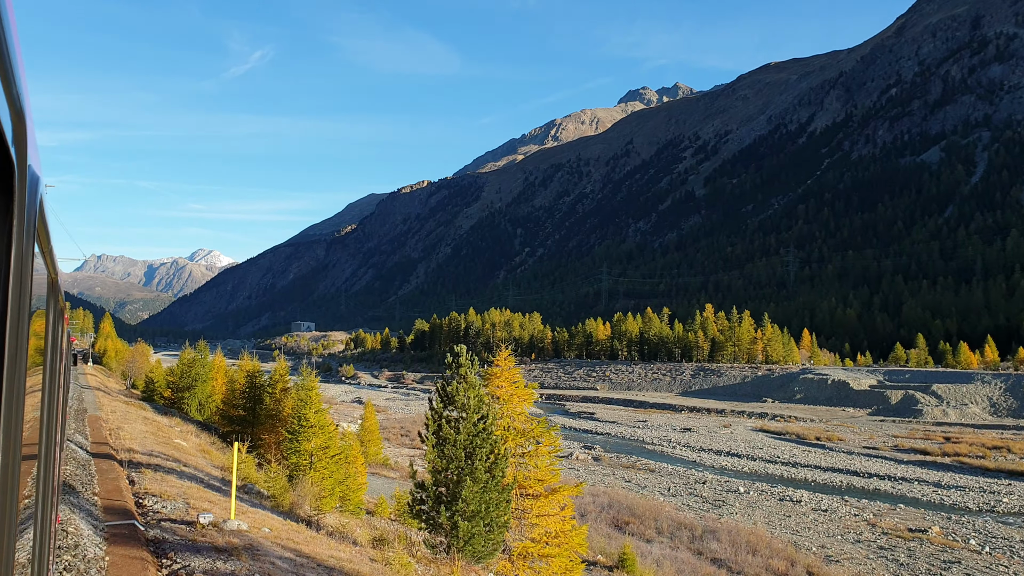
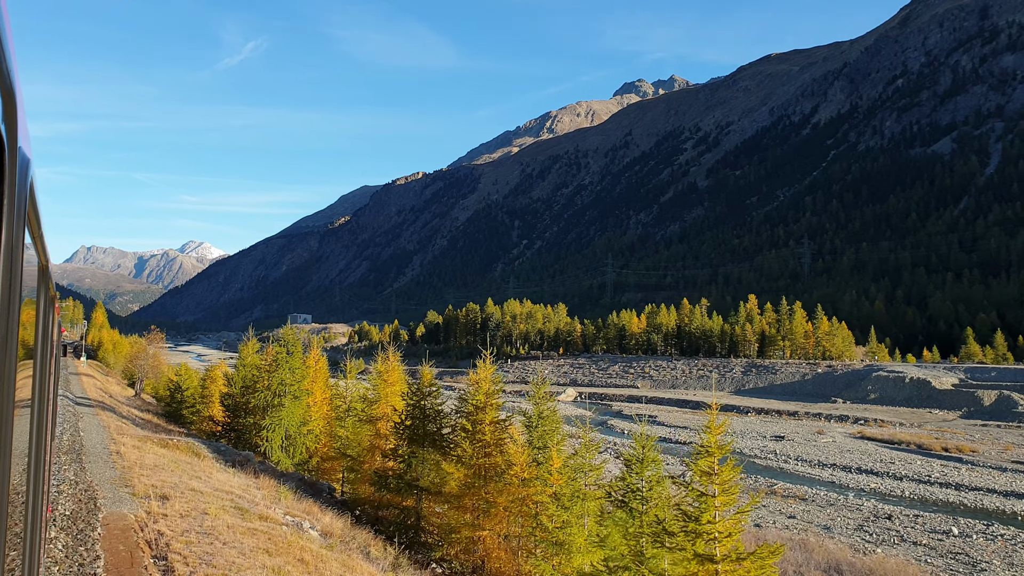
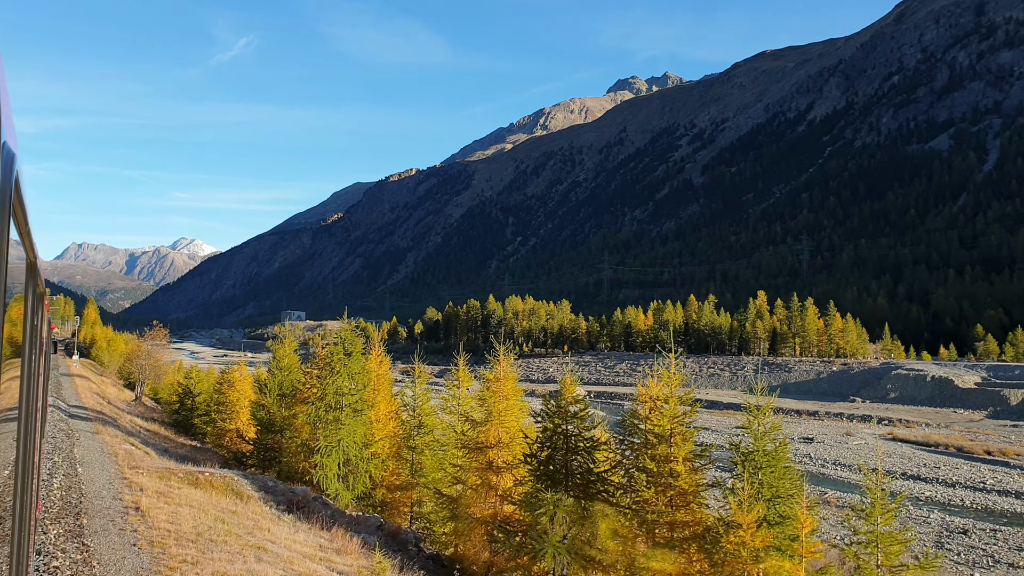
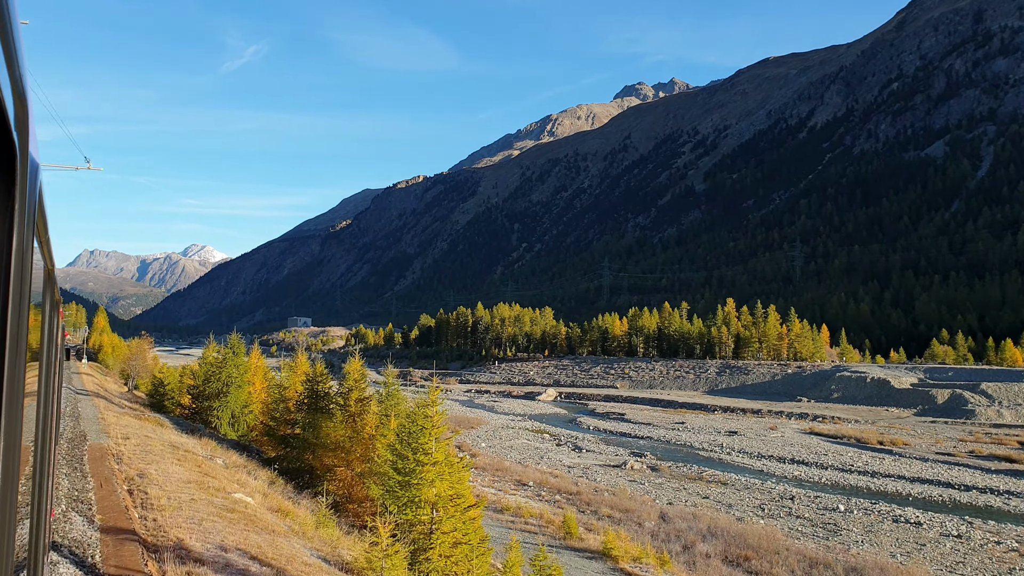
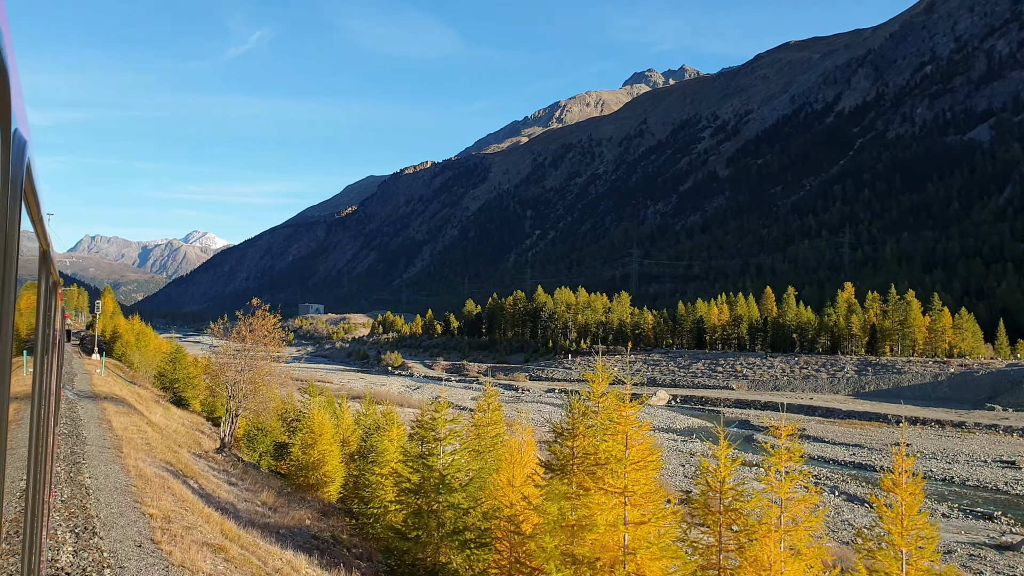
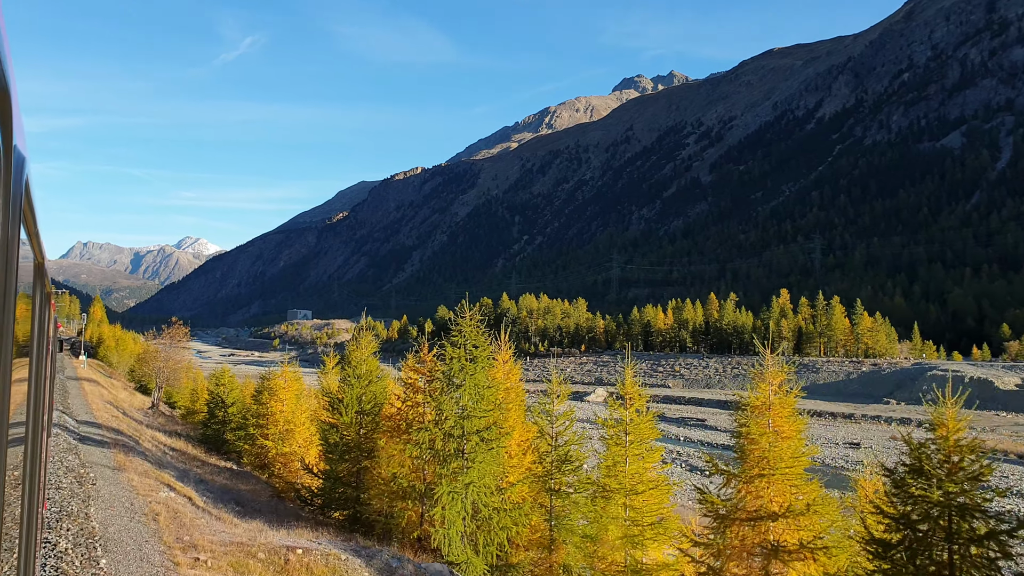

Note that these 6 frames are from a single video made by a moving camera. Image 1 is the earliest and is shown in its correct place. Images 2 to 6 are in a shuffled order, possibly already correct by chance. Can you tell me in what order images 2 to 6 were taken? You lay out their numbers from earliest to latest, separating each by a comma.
4, 2, 3, 6, 5
